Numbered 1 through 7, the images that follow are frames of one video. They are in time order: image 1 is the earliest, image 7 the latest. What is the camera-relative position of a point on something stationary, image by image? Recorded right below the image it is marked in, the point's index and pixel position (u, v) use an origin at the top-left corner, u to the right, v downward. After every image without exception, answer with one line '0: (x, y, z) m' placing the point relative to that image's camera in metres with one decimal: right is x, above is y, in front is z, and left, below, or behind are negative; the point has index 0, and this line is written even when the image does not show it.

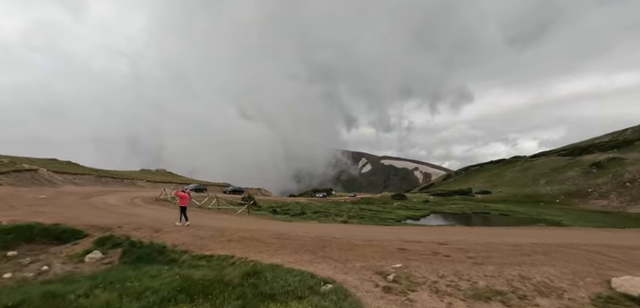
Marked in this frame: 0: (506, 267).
0: (+9.1, -5.5, +14.8) m
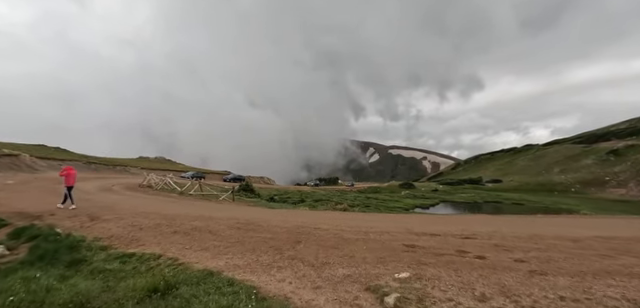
0: (+7.7, -3.6, +8.6) m
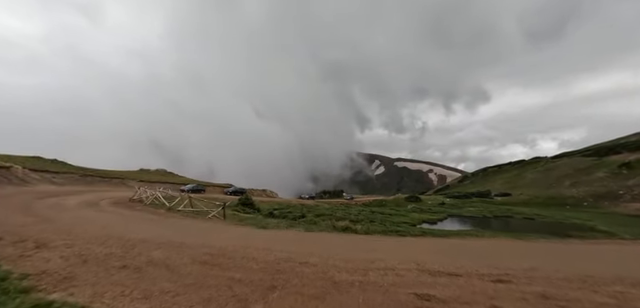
0: (+7.0, -3.9, +5.1) m
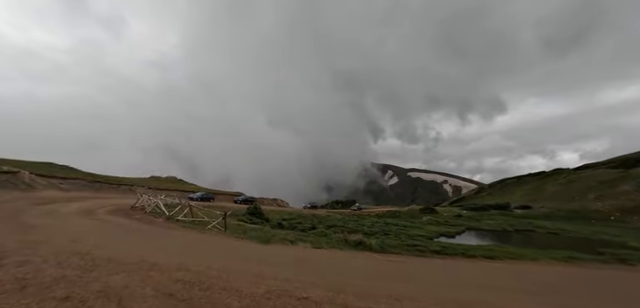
0: (+6.9, -3.6, +1.3) m
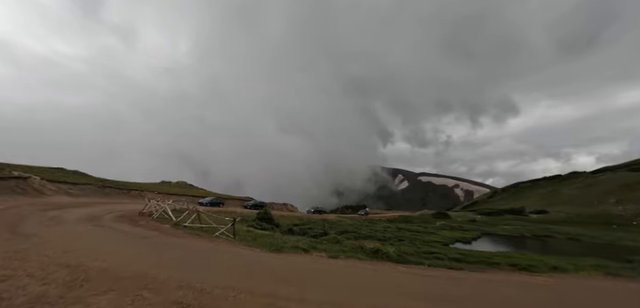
0: (+7.4, -3.3, -0.9) m
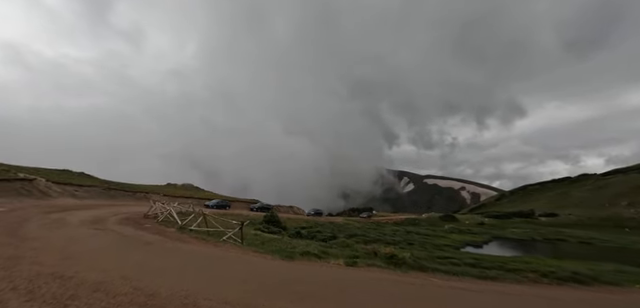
0: (+8.1, -3.0, -2.7) m
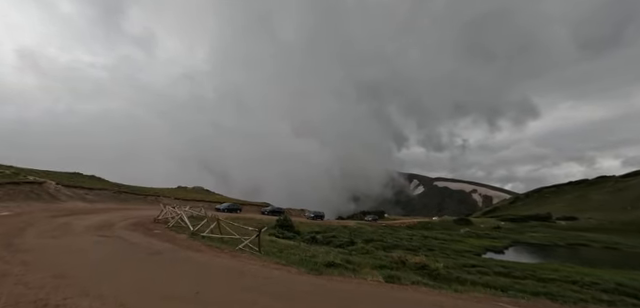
0: (+9.4, -2.7, -5.8) m
